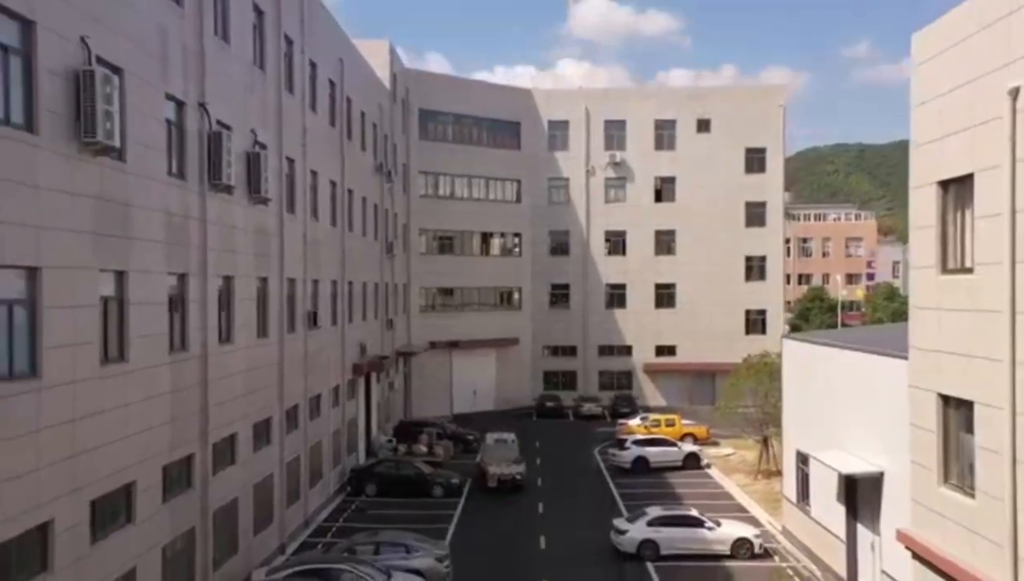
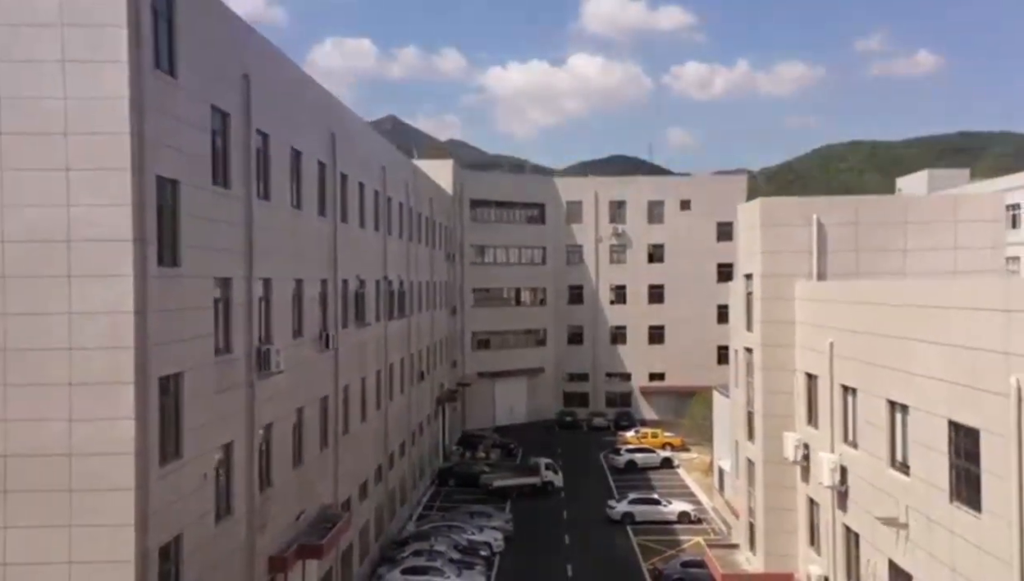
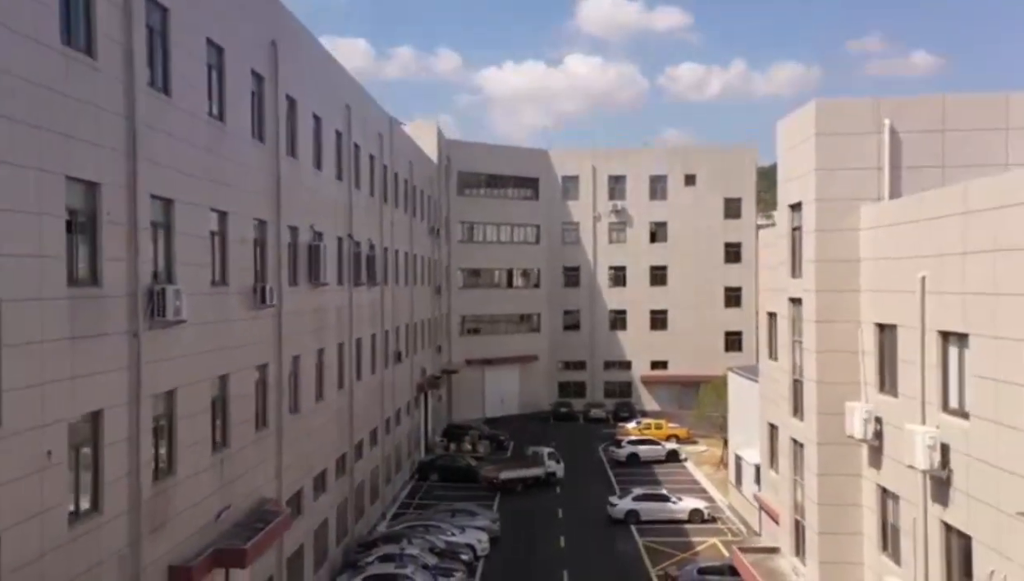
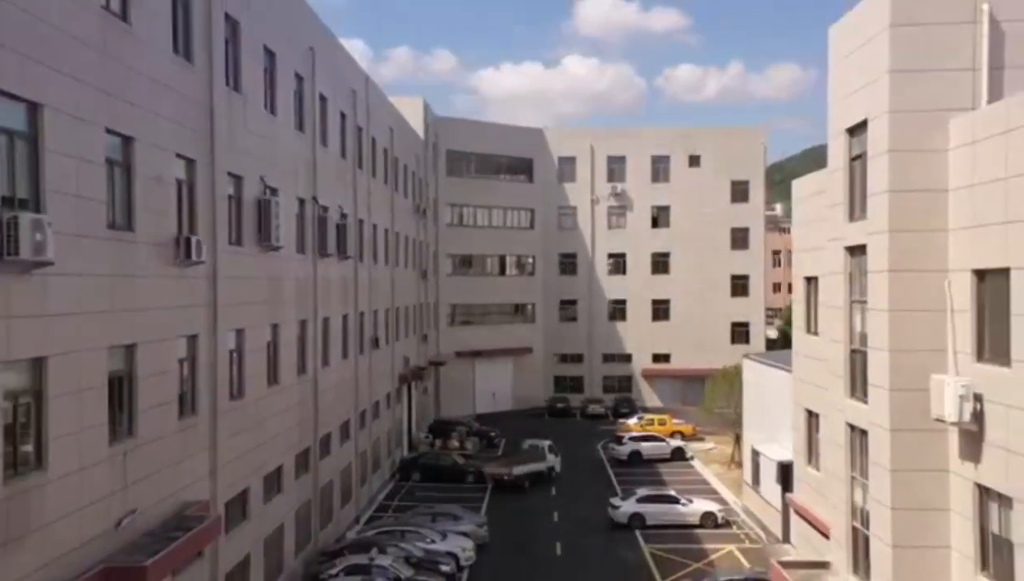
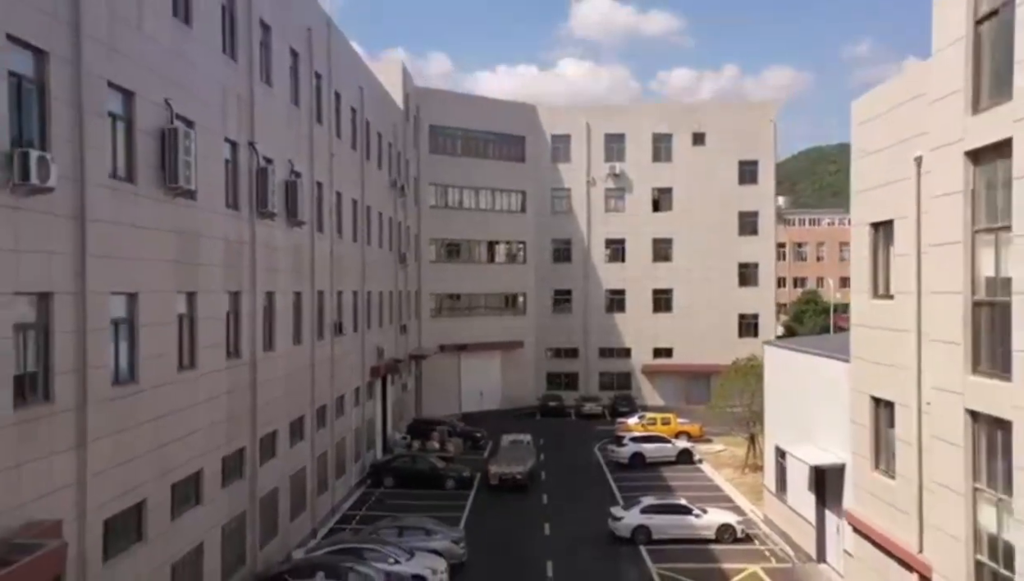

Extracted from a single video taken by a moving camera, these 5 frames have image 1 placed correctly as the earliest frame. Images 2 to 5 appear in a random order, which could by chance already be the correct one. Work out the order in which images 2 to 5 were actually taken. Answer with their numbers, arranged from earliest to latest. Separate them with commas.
5, 4, 3, 2
